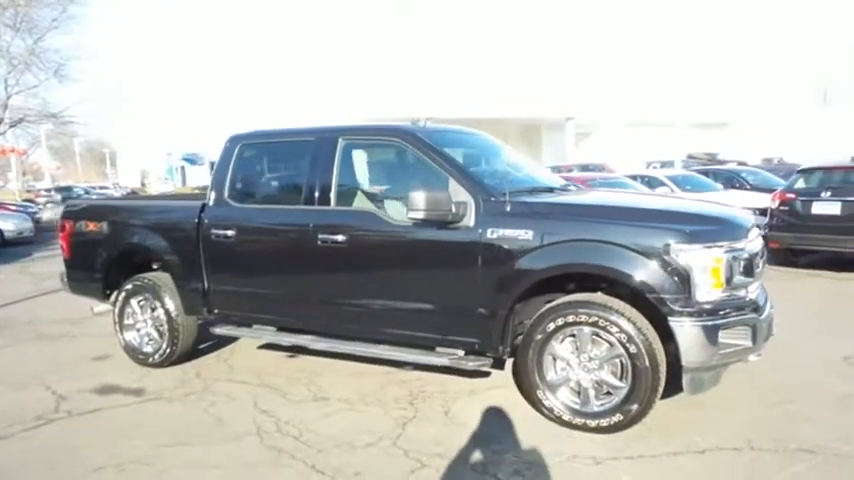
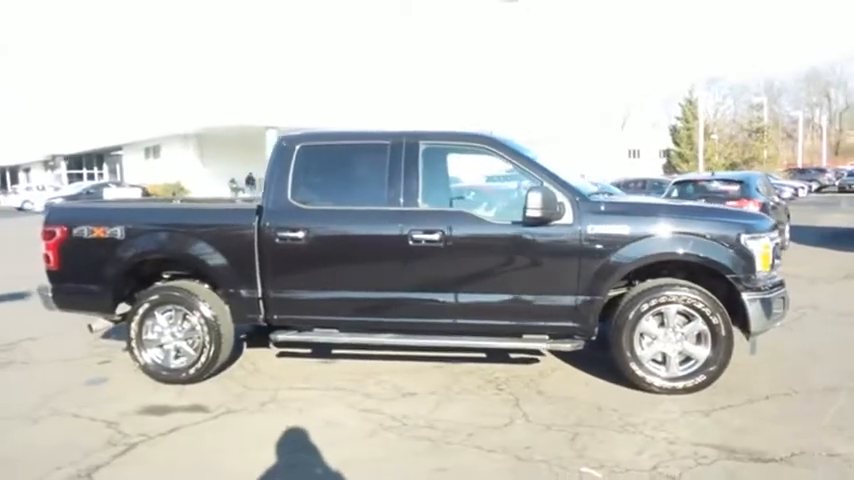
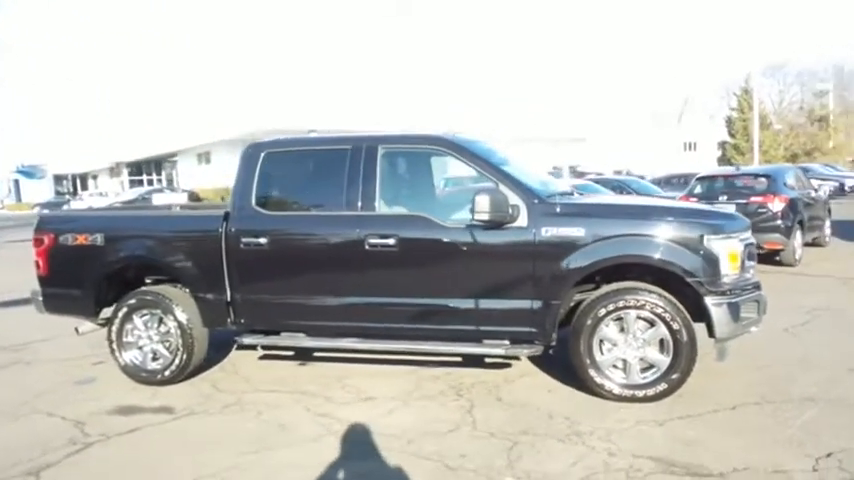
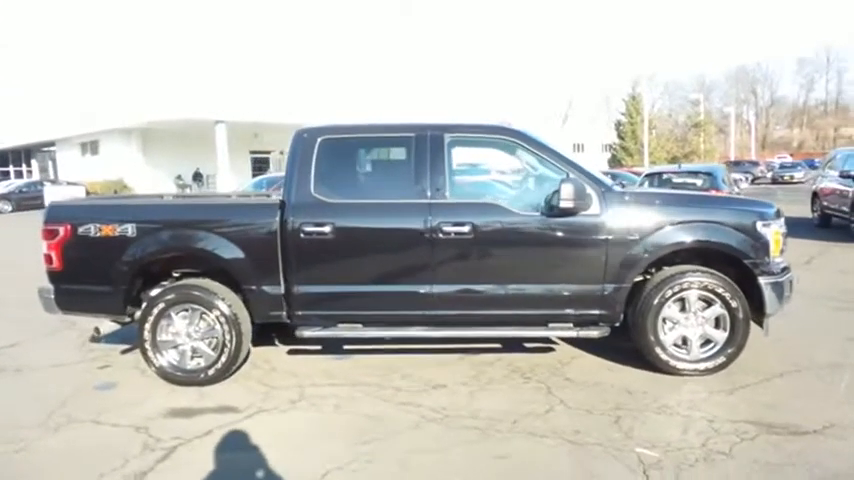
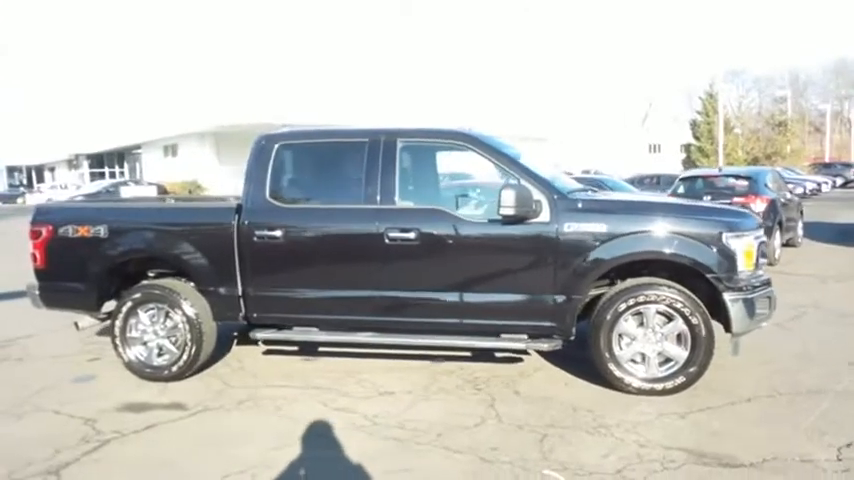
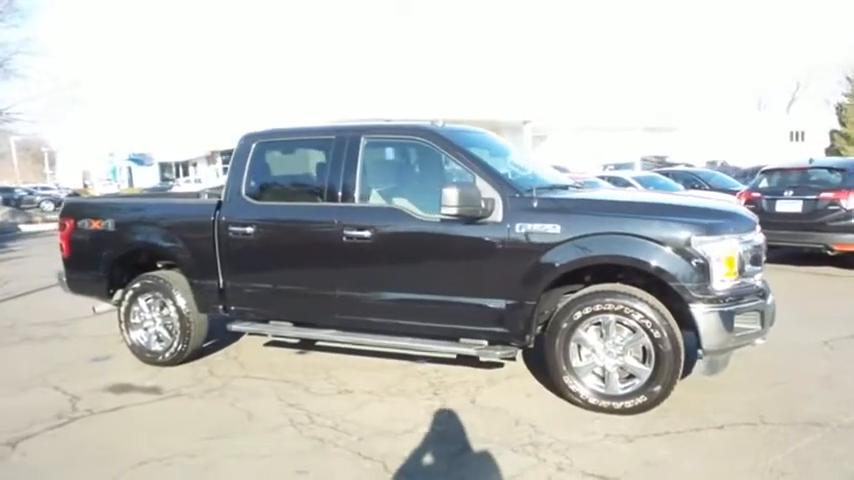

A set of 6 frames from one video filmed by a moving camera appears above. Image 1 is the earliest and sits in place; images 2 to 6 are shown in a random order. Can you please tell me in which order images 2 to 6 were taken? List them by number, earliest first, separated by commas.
6, 3, 5, 2, 4
